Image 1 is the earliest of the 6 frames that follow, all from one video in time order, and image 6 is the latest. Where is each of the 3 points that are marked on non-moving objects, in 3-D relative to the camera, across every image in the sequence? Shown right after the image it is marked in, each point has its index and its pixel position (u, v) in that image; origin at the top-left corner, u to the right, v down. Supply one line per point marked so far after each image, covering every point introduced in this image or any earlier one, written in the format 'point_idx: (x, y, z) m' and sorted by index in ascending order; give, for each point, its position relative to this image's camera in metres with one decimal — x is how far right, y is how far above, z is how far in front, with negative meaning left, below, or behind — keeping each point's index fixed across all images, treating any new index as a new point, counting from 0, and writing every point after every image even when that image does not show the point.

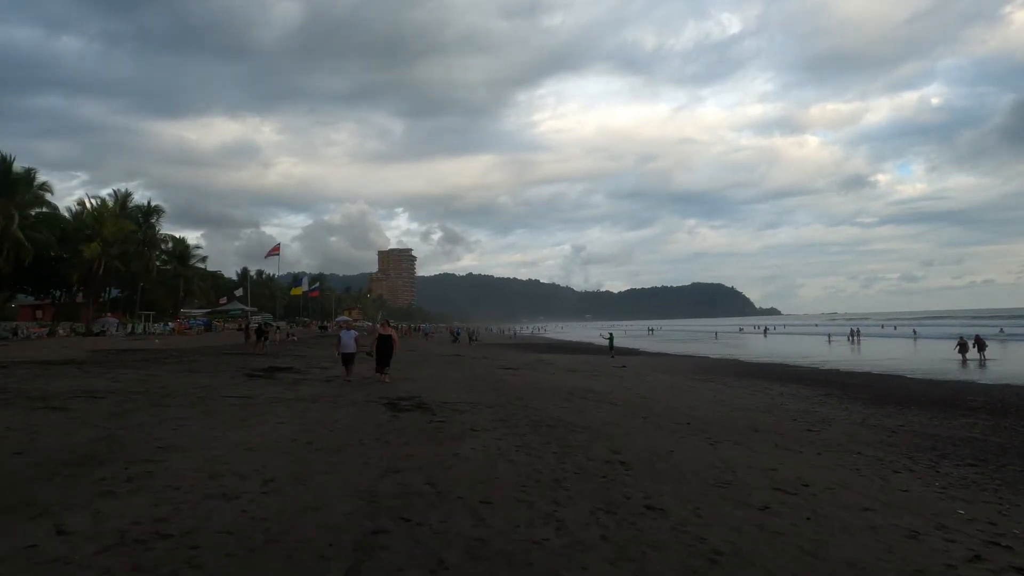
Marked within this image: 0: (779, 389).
0: (+9.4, -3.6, +19.2) m
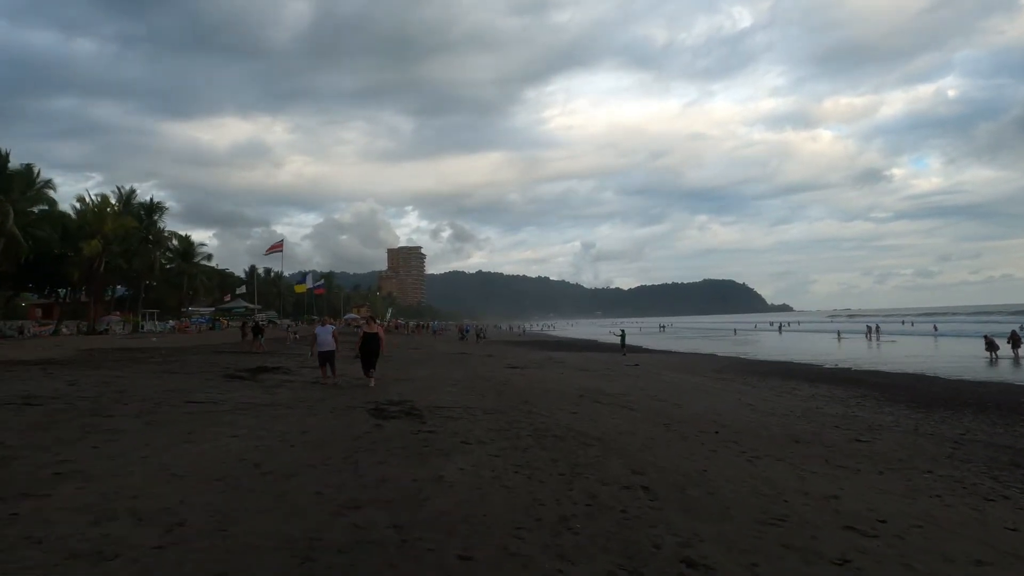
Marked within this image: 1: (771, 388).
0: (+9.6, -3.4, +17.6) m
1: (+8.7, -3.4, +18.4) m
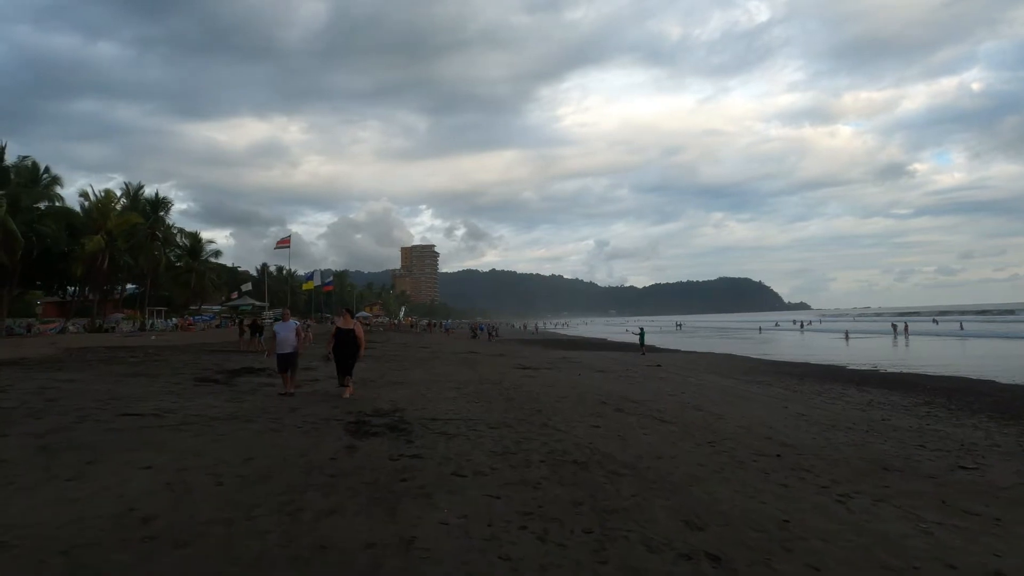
0: (+10.0, -3.1, +15.5) m
1: (+9.1, -3.2, +16.2) m
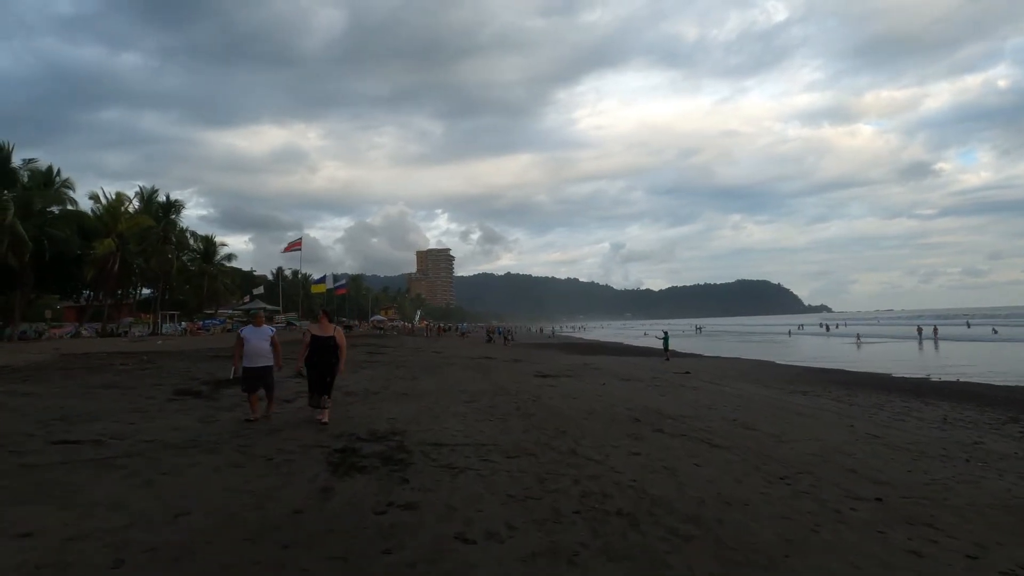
0: (+10.4, -3.1, +13.5) m
1: (+9.6, -3.2, +14.3) m
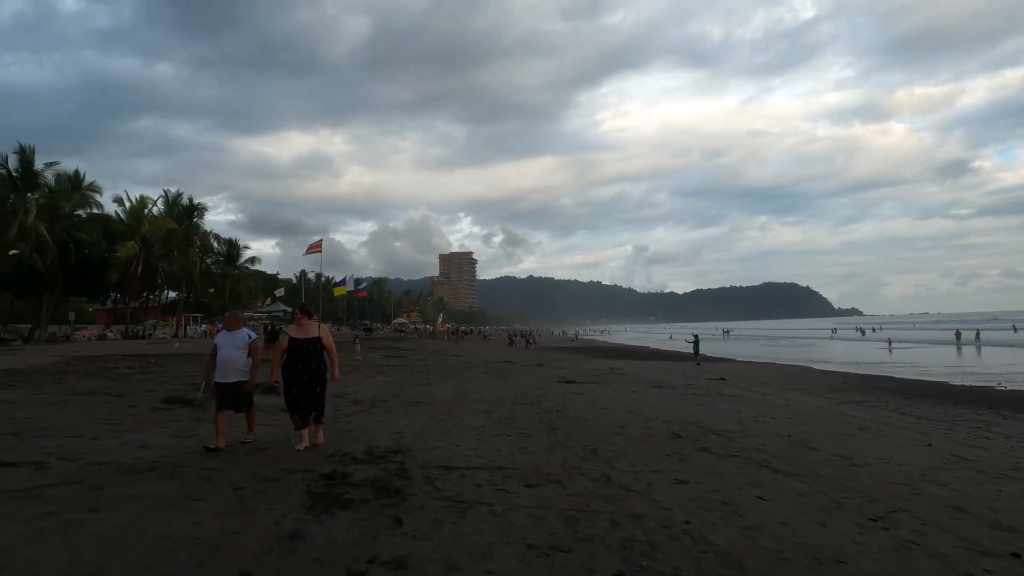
0: (+10.9, -3.0, +11.8) m
1: (+10.1, -3.1, +12.6) m
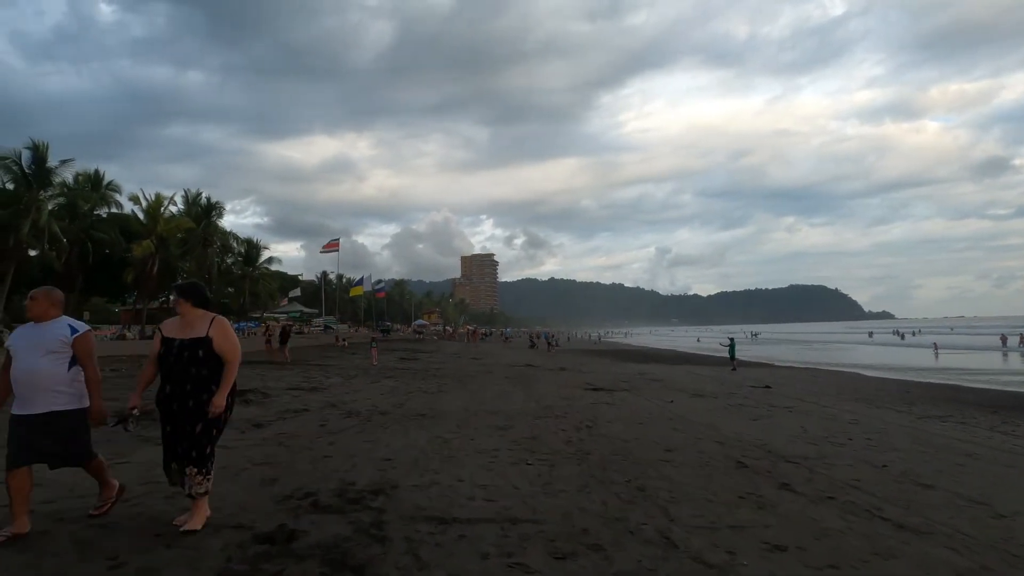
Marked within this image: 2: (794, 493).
0: (+11.3, -2.9, +9.4) m
1: (+10.5, -3.0, +10.3) m
2: (+3.3, -2.4, +6.2) m
